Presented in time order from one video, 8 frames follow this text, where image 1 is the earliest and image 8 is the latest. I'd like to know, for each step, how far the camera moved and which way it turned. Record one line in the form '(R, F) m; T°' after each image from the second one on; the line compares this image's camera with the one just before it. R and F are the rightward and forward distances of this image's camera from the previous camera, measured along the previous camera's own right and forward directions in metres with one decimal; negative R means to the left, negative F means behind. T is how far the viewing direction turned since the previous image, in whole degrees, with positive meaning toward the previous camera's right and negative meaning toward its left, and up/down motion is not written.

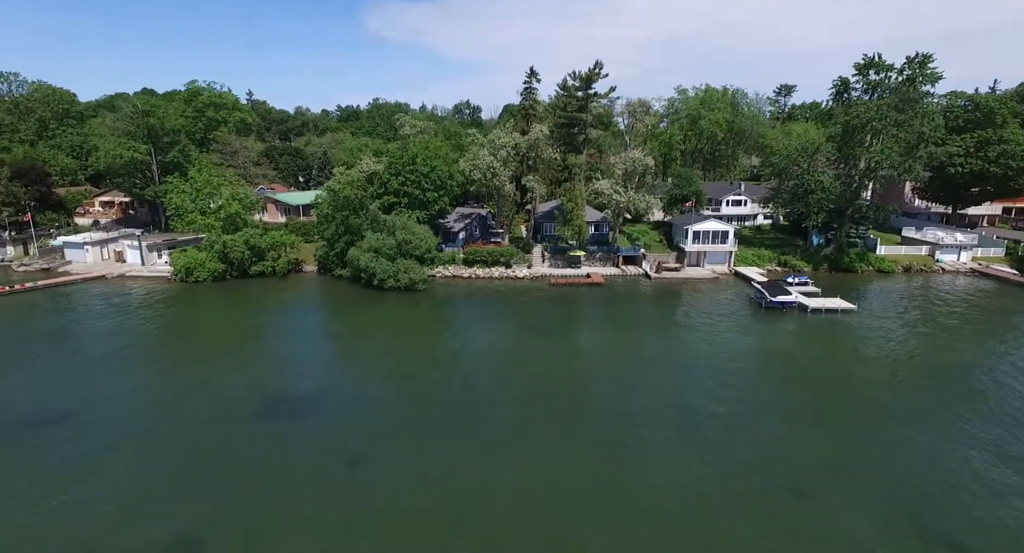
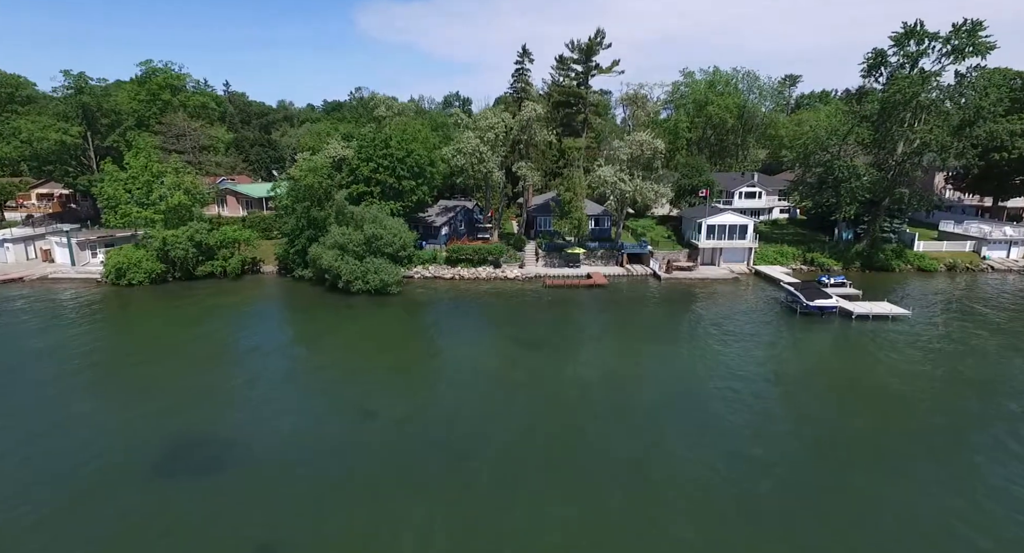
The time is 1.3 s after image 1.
(+0.5, +7.8) m; +1°
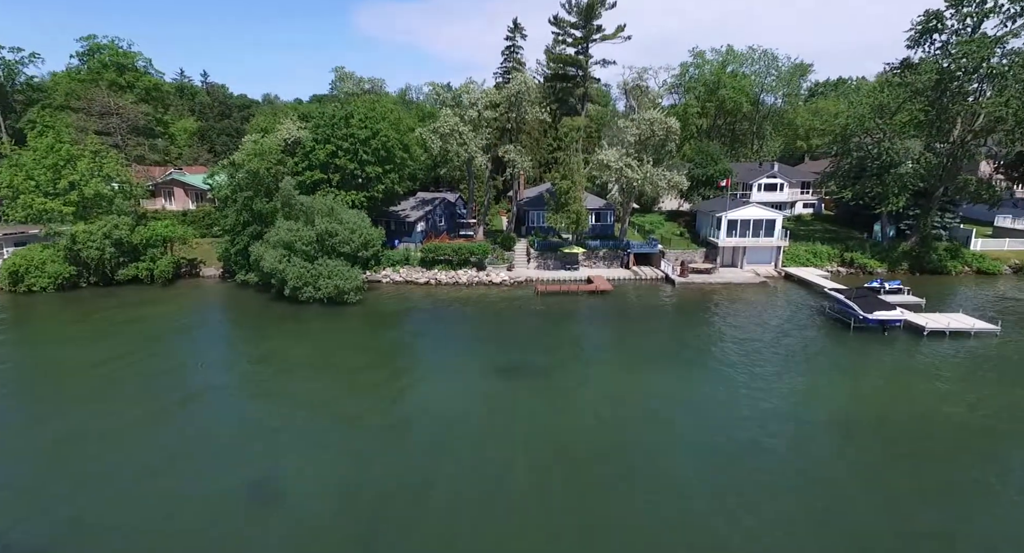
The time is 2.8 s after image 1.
(+1.0, +8.4) m; 0°
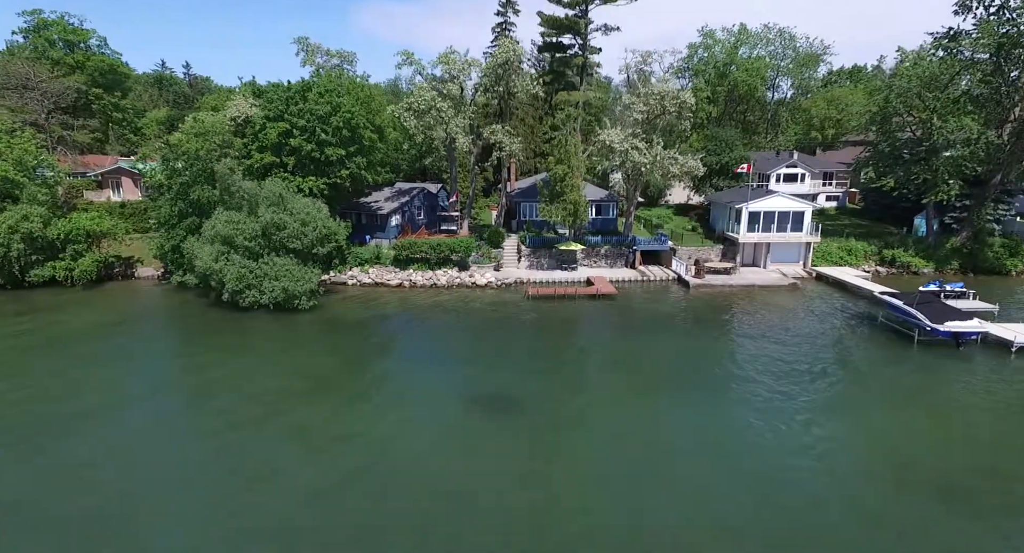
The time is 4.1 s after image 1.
(+0.9, +6.5) m; 0°
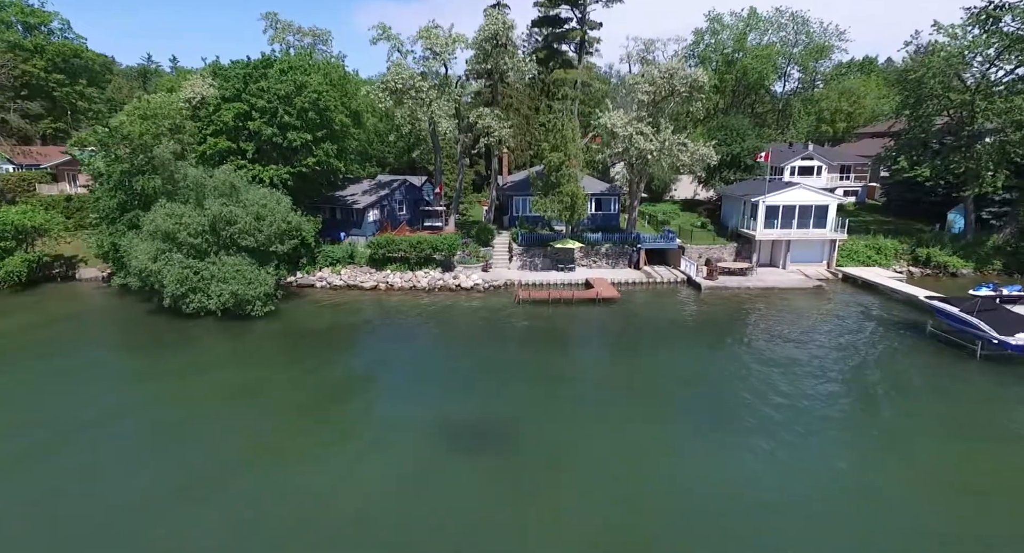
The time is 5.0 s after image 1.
(+0.7, +4.4) m; 0°
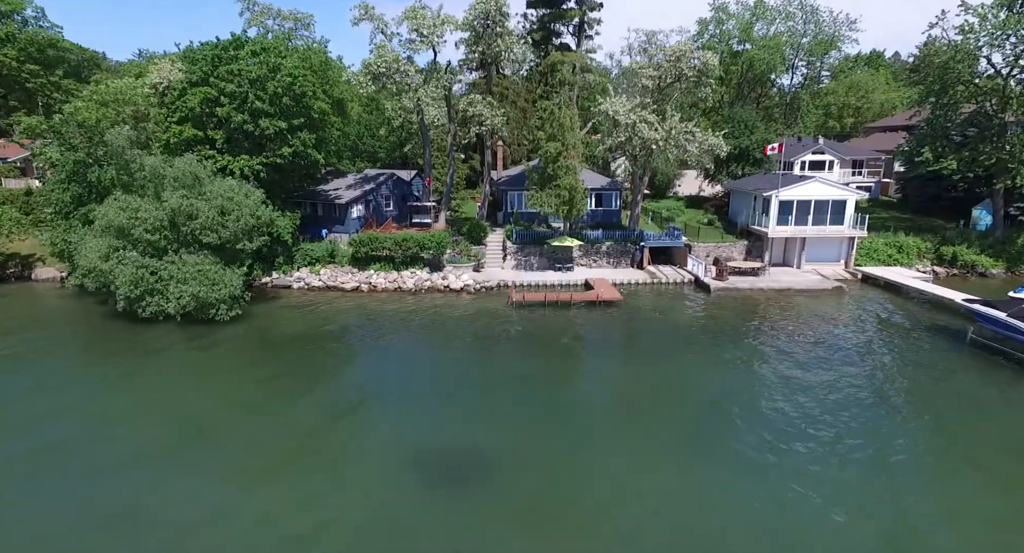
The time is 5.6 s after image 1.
(+0.4, +2.7) m; 0°
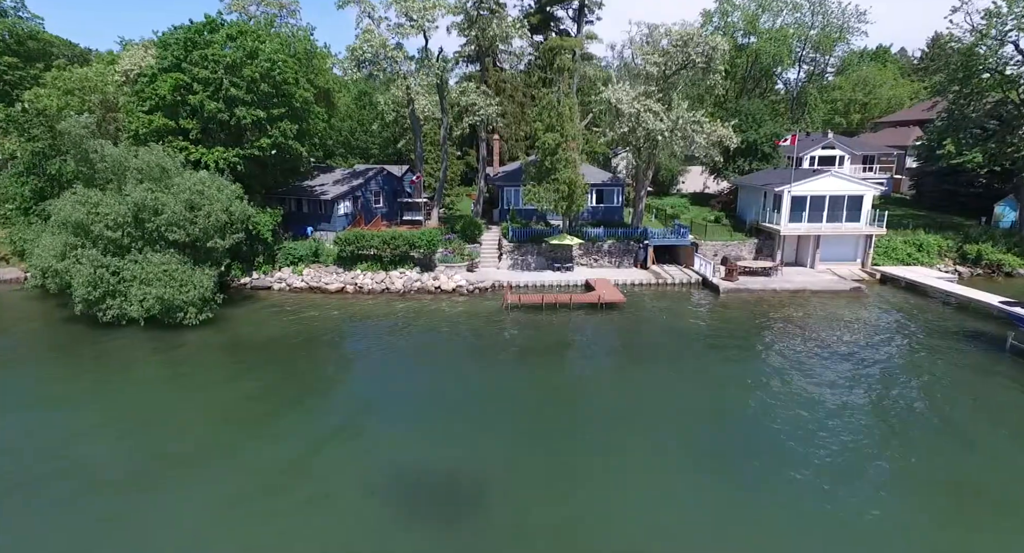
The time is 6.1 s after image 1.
(+0.2, +2.1) m; 0°
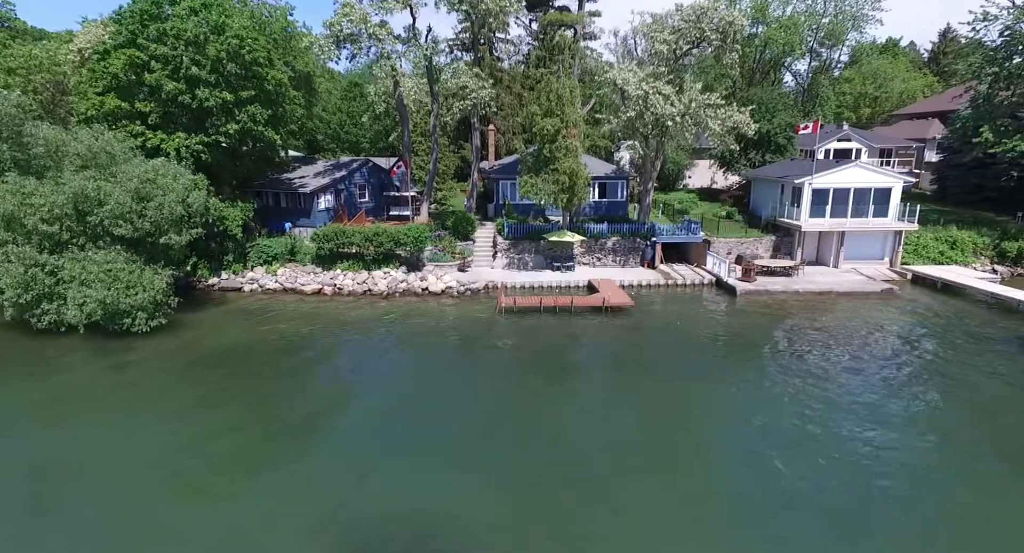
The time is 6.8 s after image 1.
(+0.2, +2.8) m; 0°
